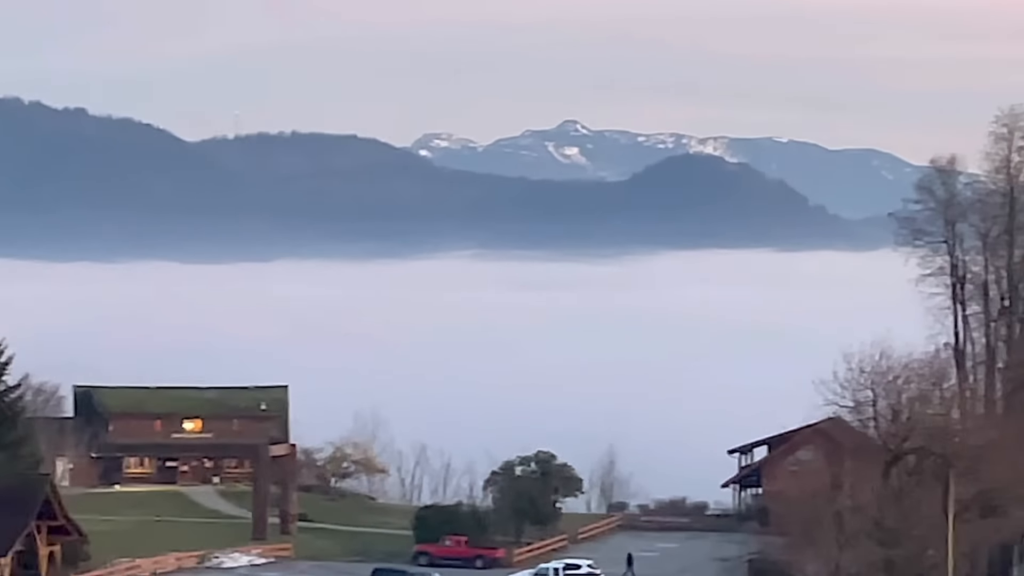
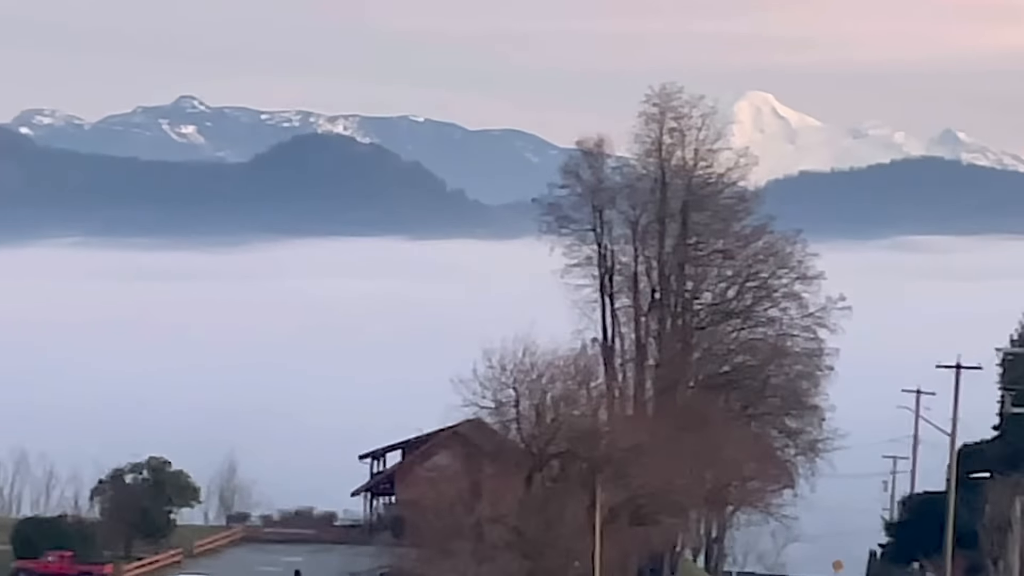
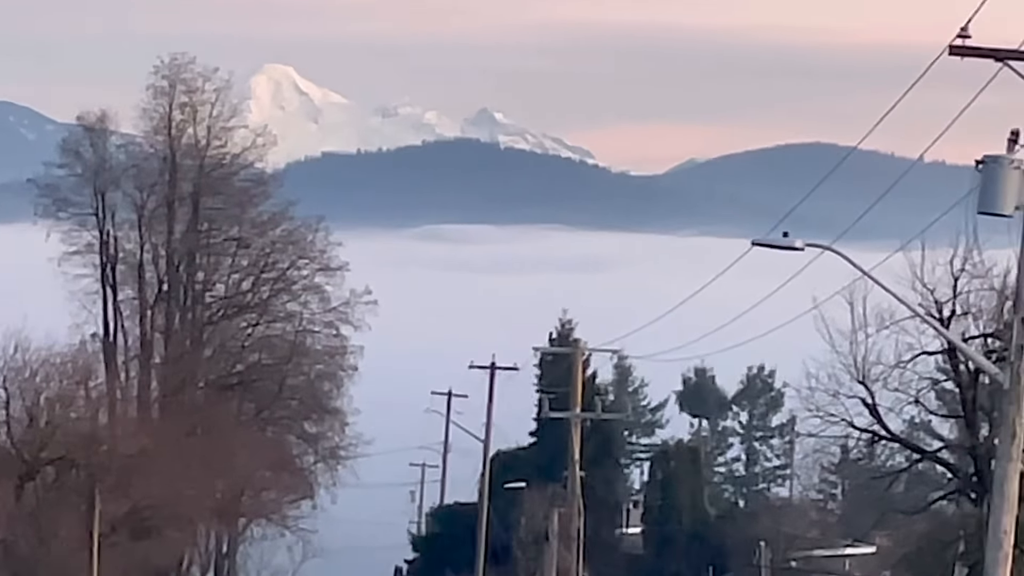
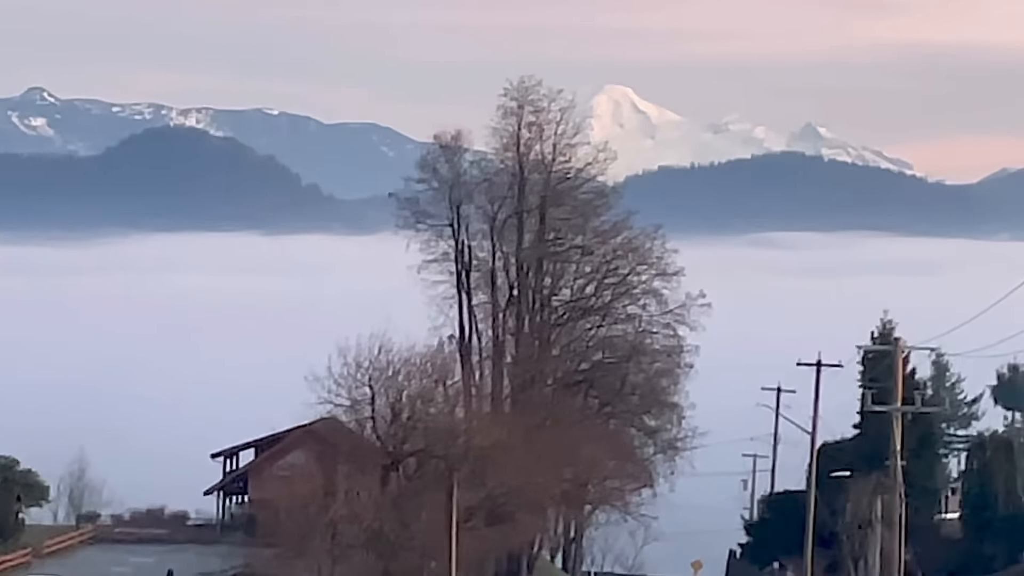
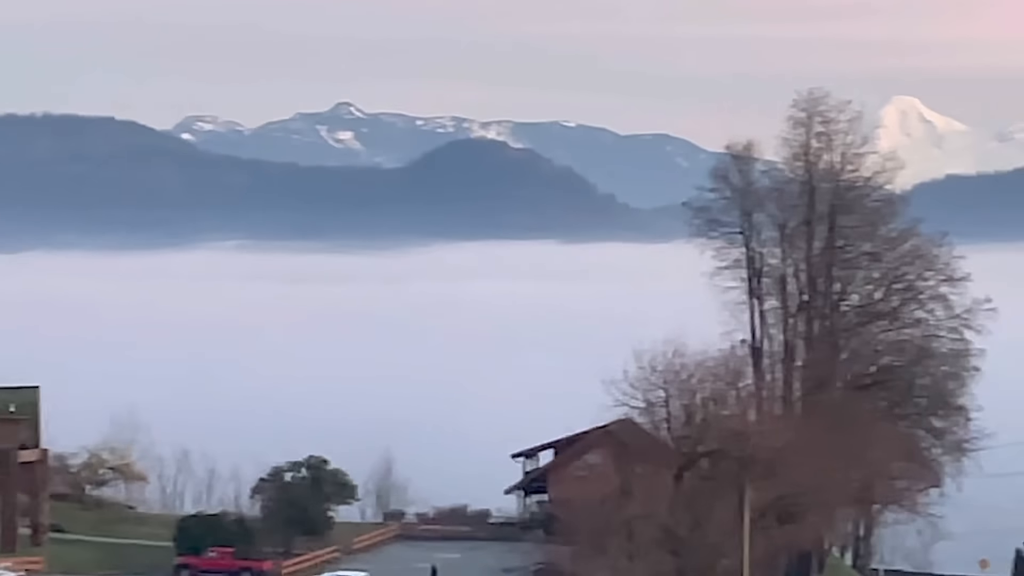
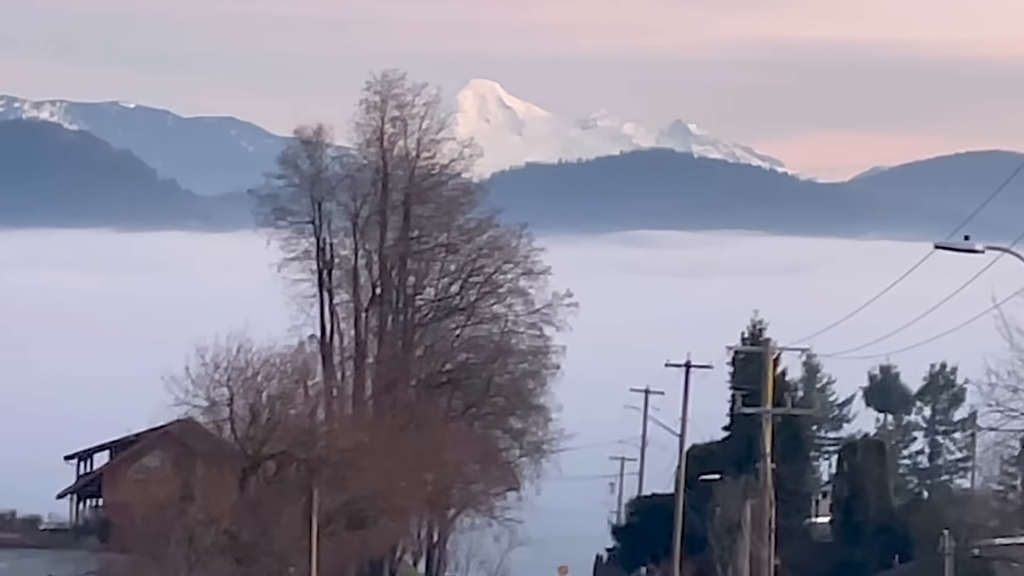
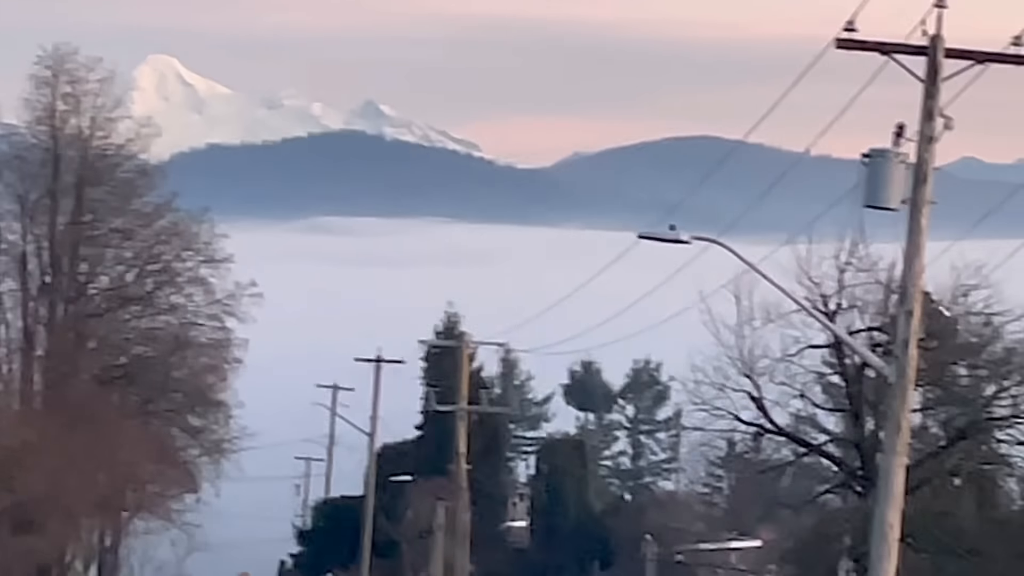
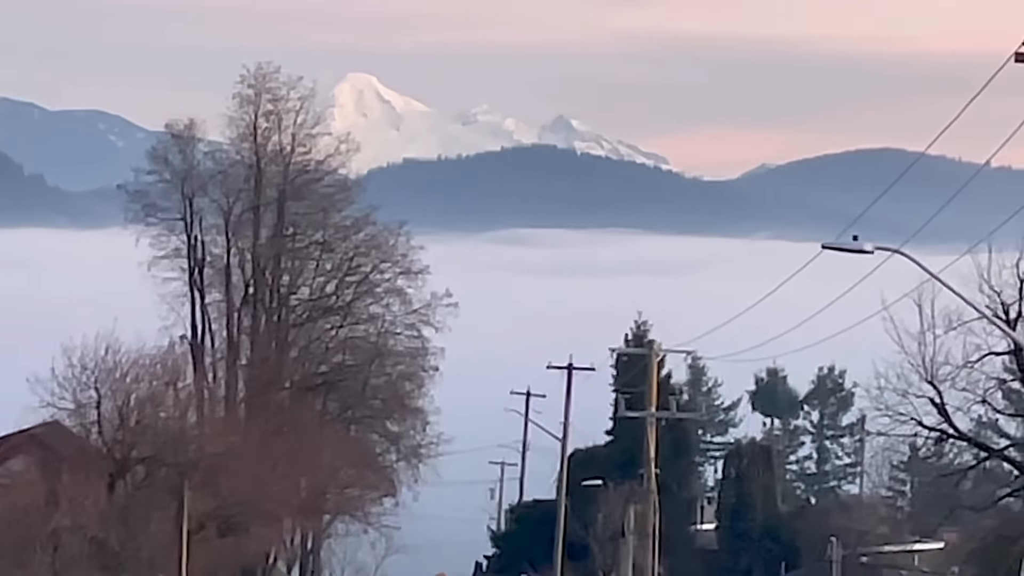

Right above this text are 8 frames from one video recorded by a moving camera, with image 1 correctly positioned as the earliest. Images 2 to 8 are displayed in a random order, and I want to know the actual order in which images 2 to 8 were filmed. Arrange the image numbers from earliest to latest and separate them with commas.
5, 2, 4, 6, 8, 3, 7
